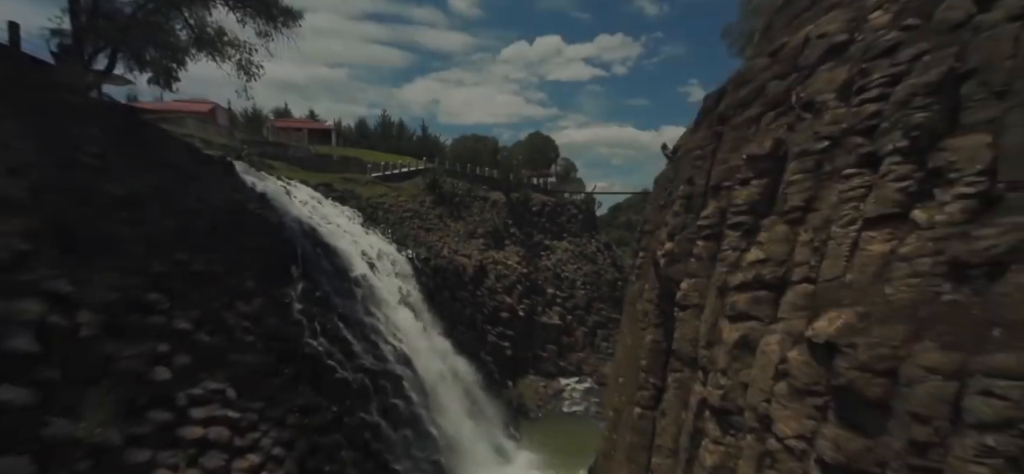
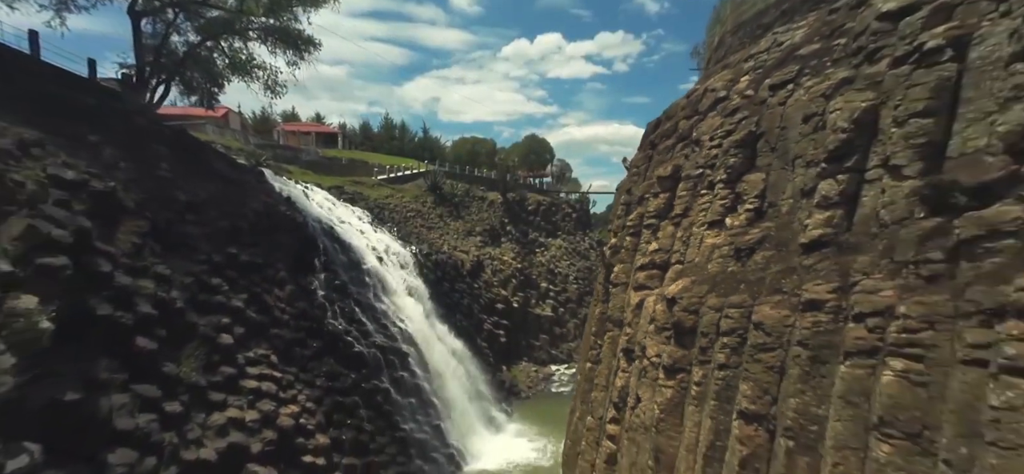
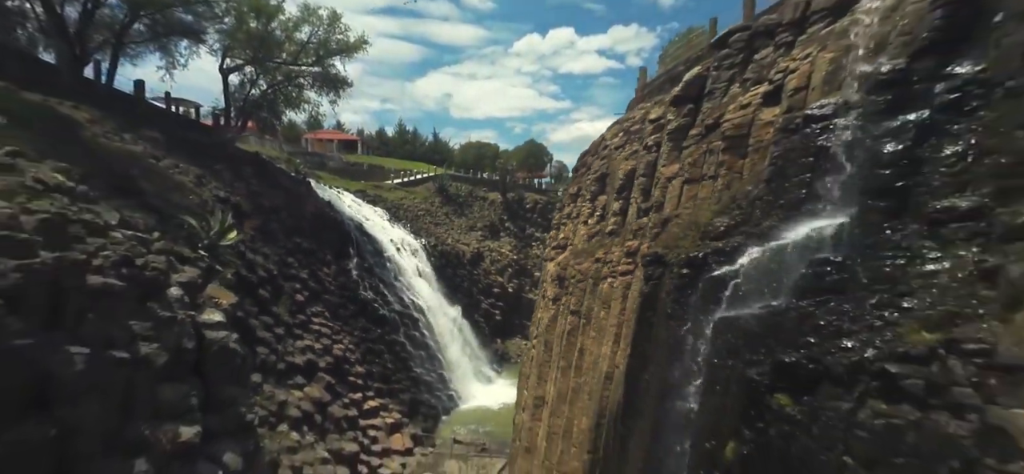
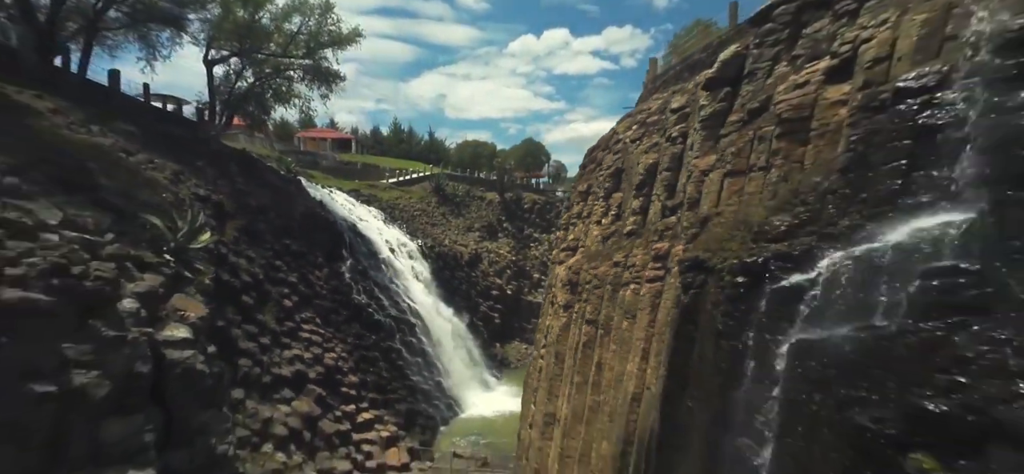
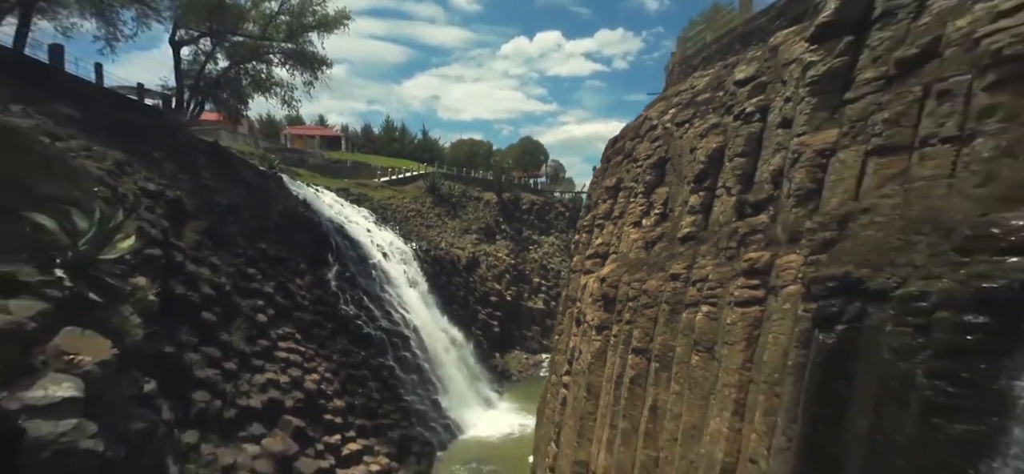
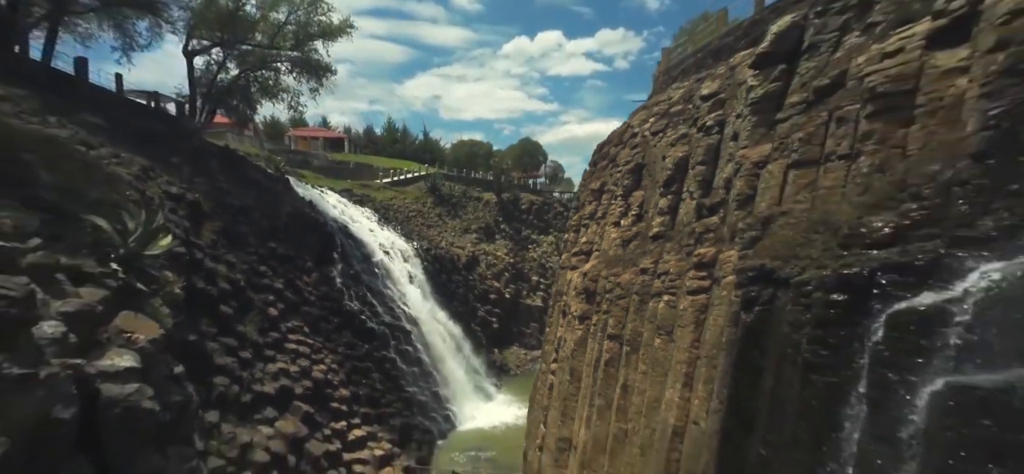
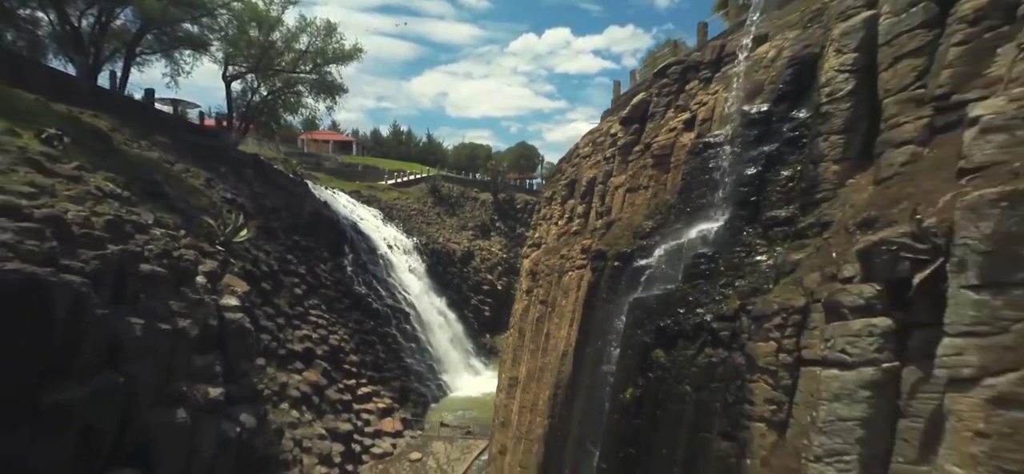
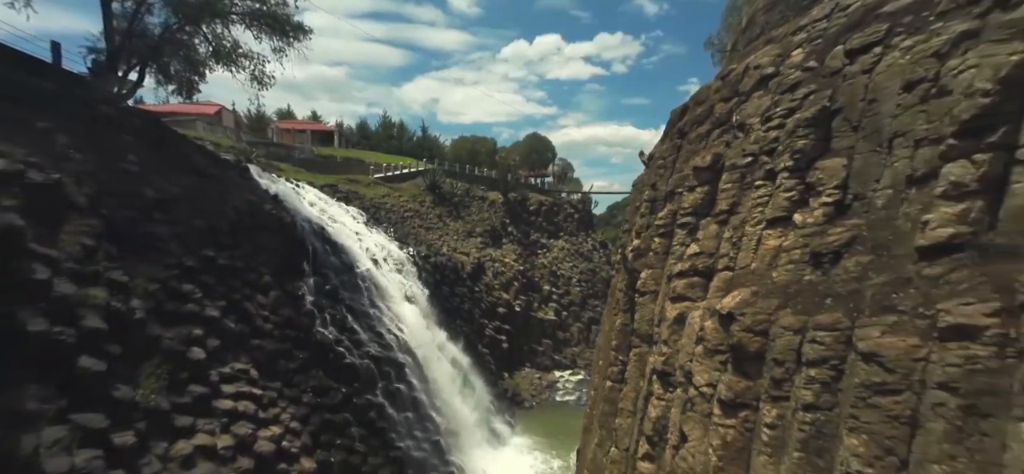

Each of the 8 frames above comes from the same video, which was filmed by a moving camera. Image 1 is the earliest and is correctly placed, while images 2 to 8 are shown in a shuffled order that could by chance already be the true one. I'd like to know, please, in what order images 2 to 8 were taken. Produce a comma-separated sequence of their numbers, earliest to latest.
8, 2, 5, 6, 4, 3, 7
